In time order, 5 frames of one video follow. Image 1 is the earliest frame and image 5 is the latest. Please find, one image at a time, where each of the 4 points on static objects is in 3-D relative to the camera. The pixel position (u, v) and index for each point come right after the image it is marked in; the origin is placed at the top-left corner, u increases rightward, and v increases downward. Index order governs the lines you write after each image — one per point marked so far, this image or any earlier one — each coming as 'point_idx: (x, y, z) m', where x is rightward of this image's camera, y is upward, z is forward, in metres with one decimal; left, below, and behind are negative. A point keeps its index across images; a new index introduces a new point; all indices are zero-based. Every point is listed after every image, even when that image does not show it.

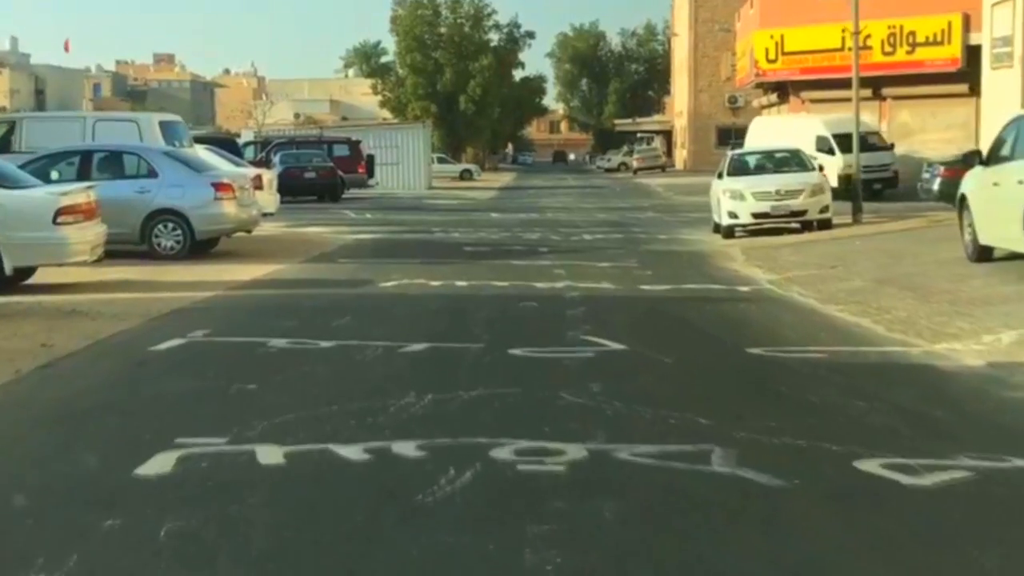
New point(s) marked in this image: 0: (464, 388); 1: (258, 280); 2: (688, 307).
0: (-0.3, -0.7, +9.1) m
1: (-3.4, +0.1, +17.2) m
2: (+2.0, -0.2, +14.4) m
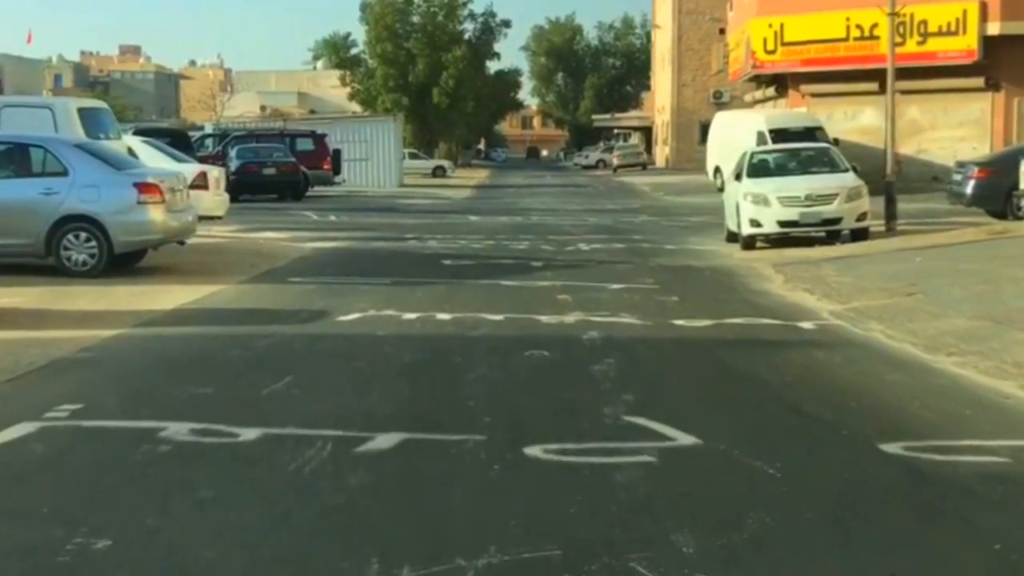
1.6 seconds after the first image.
0: (-0.2, -1.1, +5.4) m
1: (-3.5, -0.2, +13.4) m
2: (+2.0, -0.6, +10.7) m
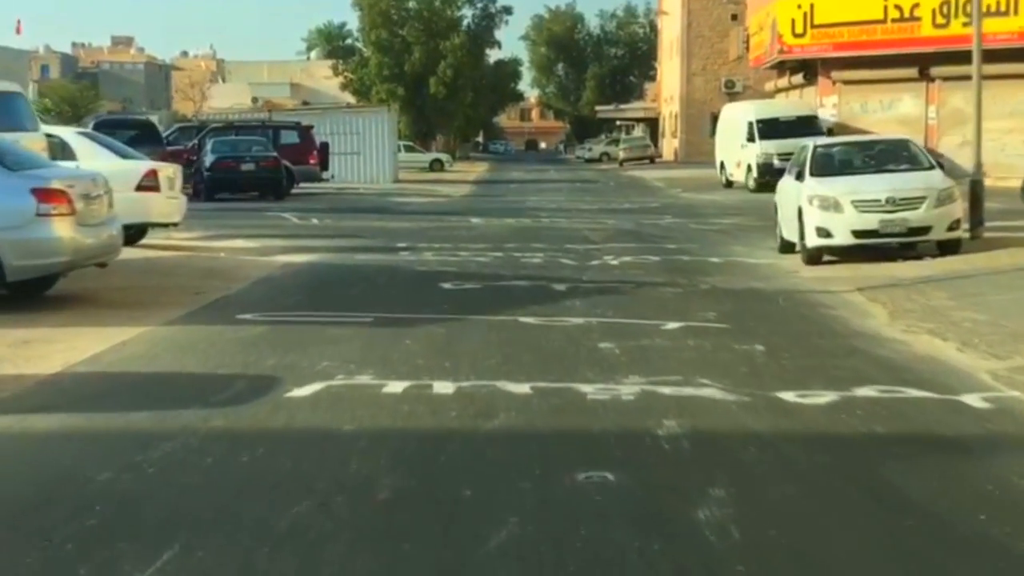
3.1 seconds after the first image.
0: (0.0, -1.6, +1.3) m
1: (-3.3, -0.6, +9.3) m
2: (+2.2, -1.0, +6.7) m
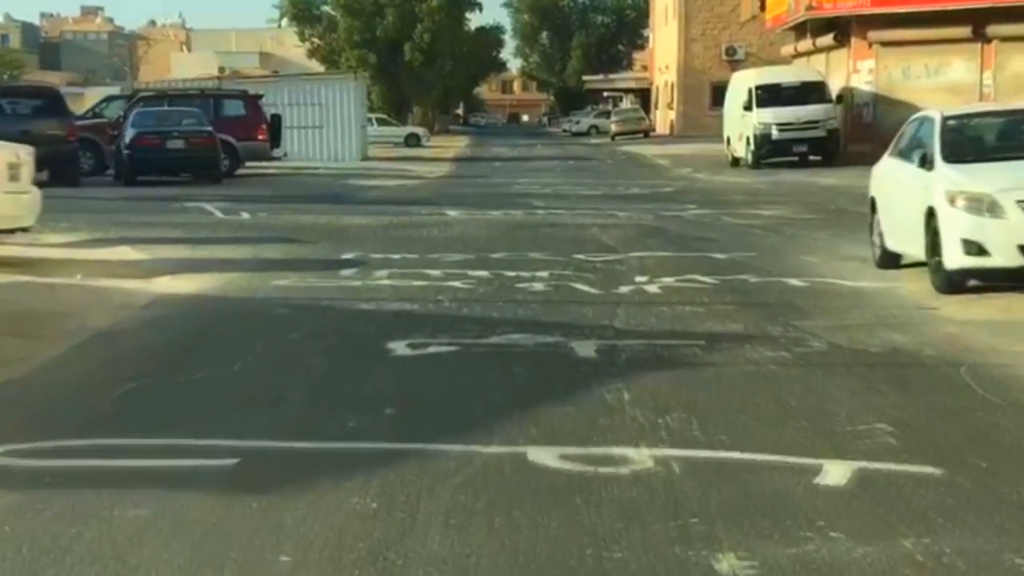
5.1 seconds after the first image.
0: (+0.2, -2.3, -4.9) m
1: (-3.2, -1.3, +3.1) m
2: (+2.3, -1.7, +0.5) m
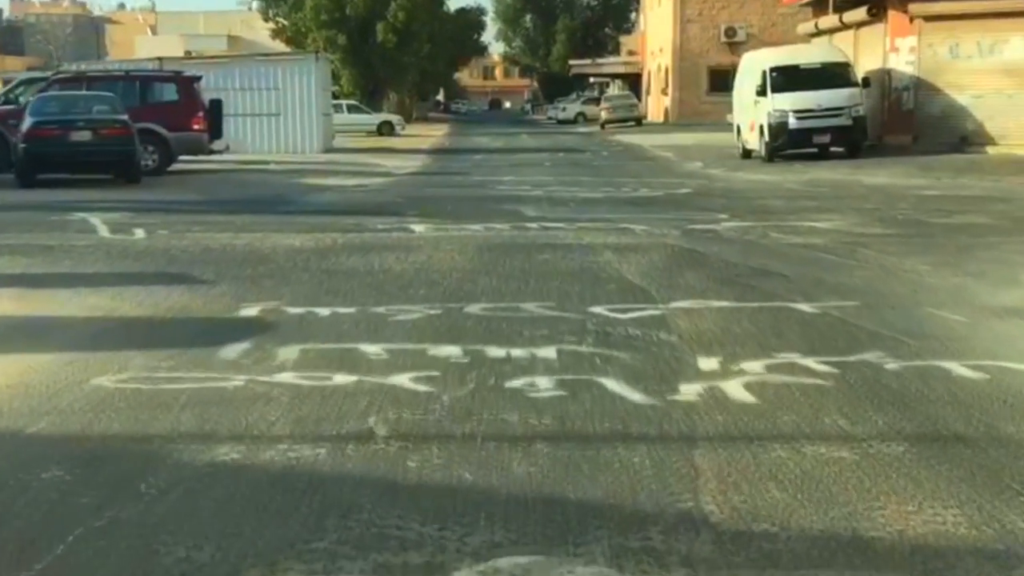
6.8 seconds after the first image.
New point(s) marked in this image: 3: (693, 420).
0: (+0.4, -3.2, -10.3) m
1: (-3.1, -2.0, -2.4) m
2: (+2.4, -2.4, -5.0) m
3: (+1.0, -0.7, +7.1) m
